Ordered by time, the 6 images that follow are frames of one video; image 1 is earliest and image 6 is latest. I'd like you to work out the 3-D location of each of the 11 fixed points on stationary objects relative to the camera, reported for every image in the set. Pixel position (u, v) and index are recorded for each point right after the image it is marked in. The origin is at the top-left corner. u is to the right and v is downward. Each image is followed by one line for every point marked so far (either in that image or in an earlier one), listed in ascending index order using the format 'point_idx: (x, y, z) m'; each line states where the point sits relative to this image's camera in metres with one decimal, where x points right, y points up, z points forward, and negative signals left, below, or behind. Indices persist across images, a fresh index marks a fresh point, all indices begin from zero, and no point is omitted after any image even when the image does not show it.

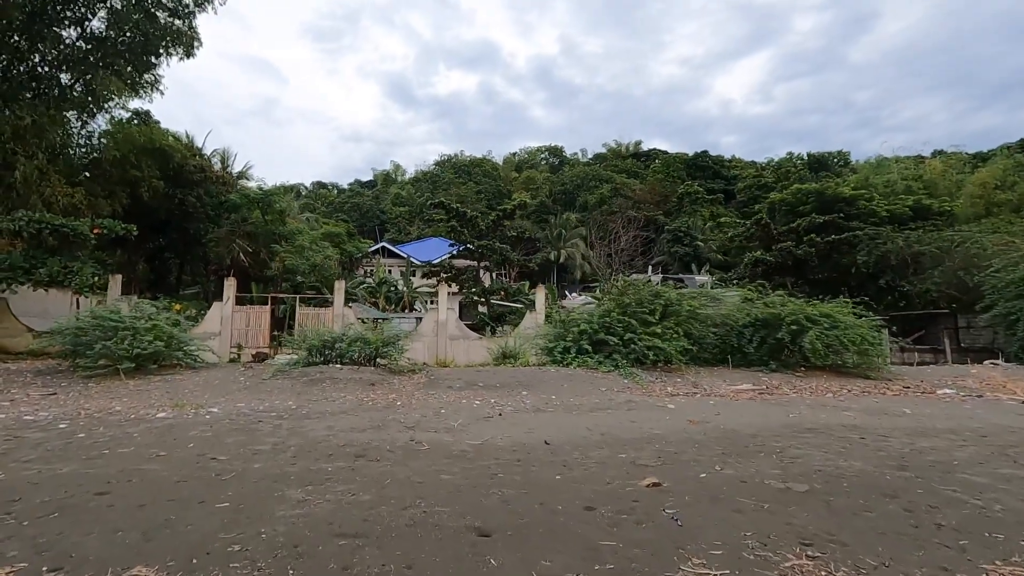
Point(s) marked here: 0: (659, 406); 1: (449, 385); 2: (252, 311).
0: (+2.1, -1.7, +7.6) m
1: (-1.1, -1.7, +9.4) m
2: (-7.2, -0.6, +14.8) m
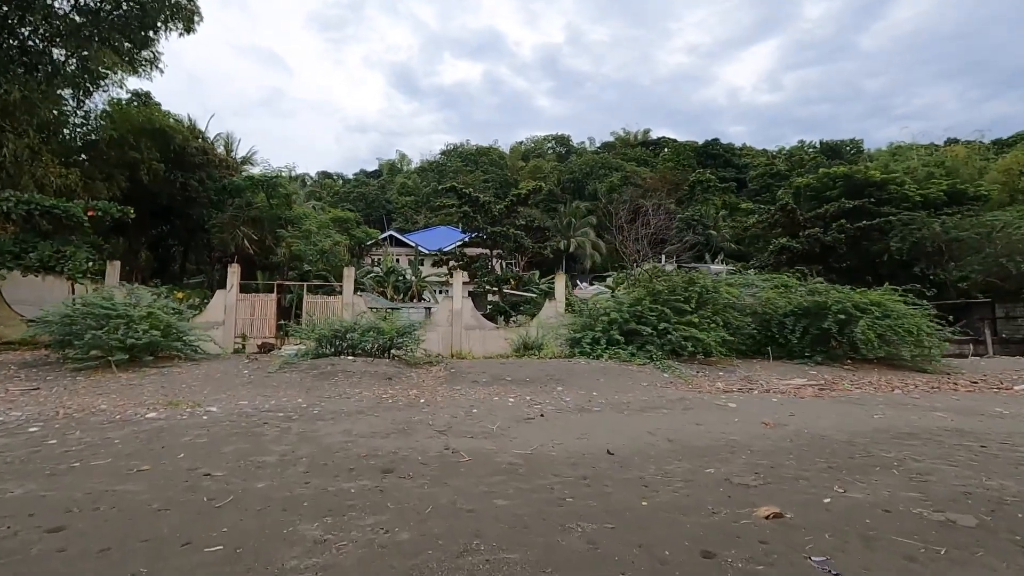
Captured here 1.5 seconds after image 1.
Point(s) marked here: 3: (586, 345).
0: (+2.6, -1.5, +6.7) m
1: (-0.6, -1.5, +8.5) m
2: (-6.6, -0.3, +13.9) m
3: (+1.7, -1.3, +11.9) m
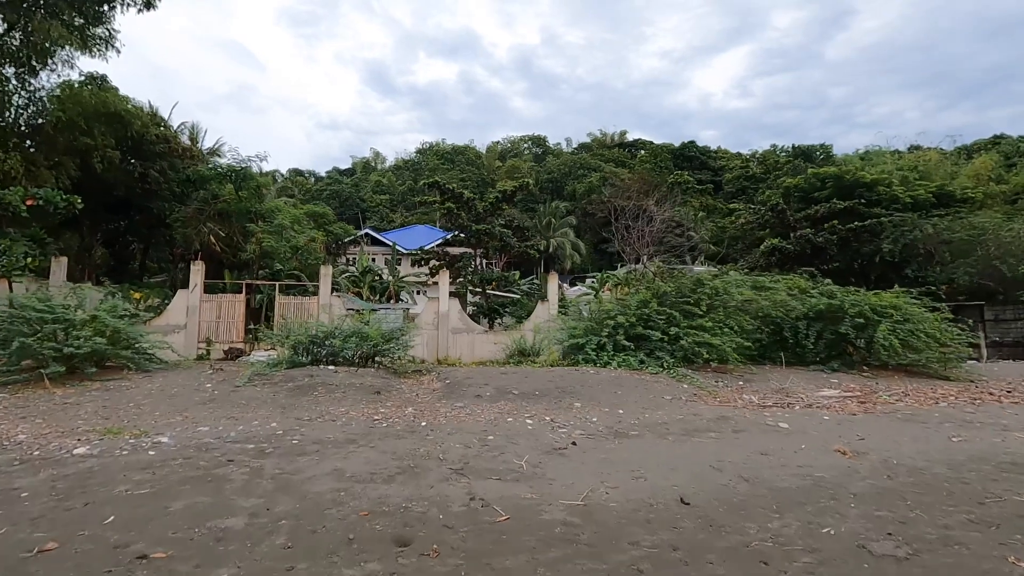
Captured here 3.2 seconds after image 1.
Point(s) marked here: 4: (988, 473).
0: (+2.8, -1.5, +5.8) m
1: (-0.5, -1.5, +7.4) m
2: (-6.8, -0.3, +12.6) m
3: (+1.6, -1.3, +11.0) m
4: (+3.8, -1.5, +4.2) m
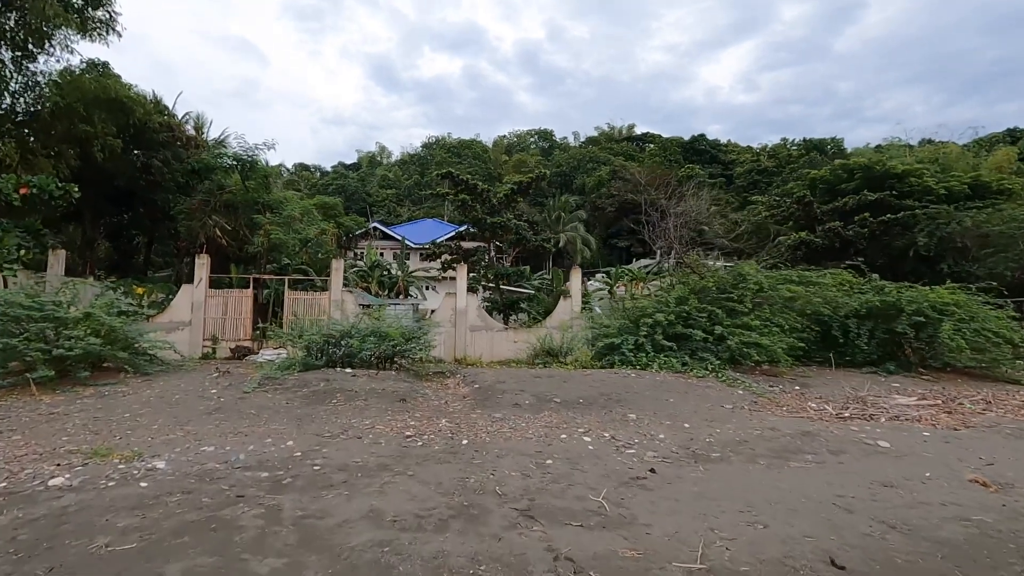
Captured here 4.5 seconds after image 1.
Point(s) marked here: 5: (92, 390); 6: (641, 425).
0: (+3.3, -1.4, +4.9) m
1: (0.0, -1.4, +6.6) m
2: (-6.2, -0.2, +11.8) m
3: (+2.2, -1.2, +10.1) m
4: (+4.2, -1.4, +3.4) m
5: (-5.2, -1.3, +6.7) m
6: (+1.3, -1.4, +5.6) m
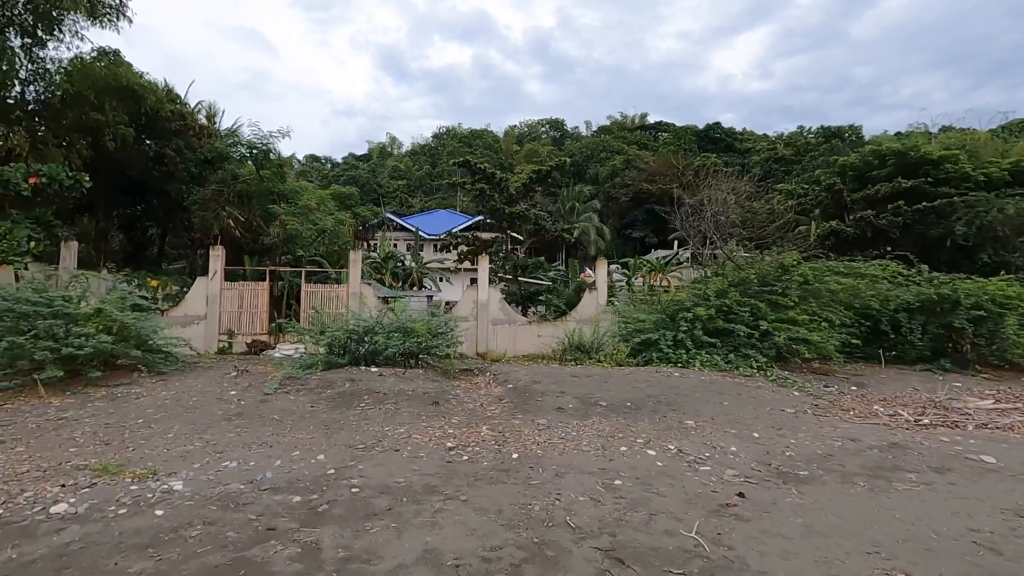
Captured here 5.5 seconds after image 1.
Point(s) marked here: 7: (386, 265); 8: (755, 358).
0: (+3.7, -1.4, +4.3) m
1: (+0.5, -1.3, +6.1) m
2: (-5.6, 0.0, +11.4) m
3: (+2.7, -1.1, +9.5) m
4: (+4.7, -1.4, +2.8) m
5: (-4.8, -1.2, +6.2) m
6: (+1.8, -1.4, +5.0) m
7: (-4.6, +0.9, +20.0) m
8: (+4.1, -1.2, +9.0) m
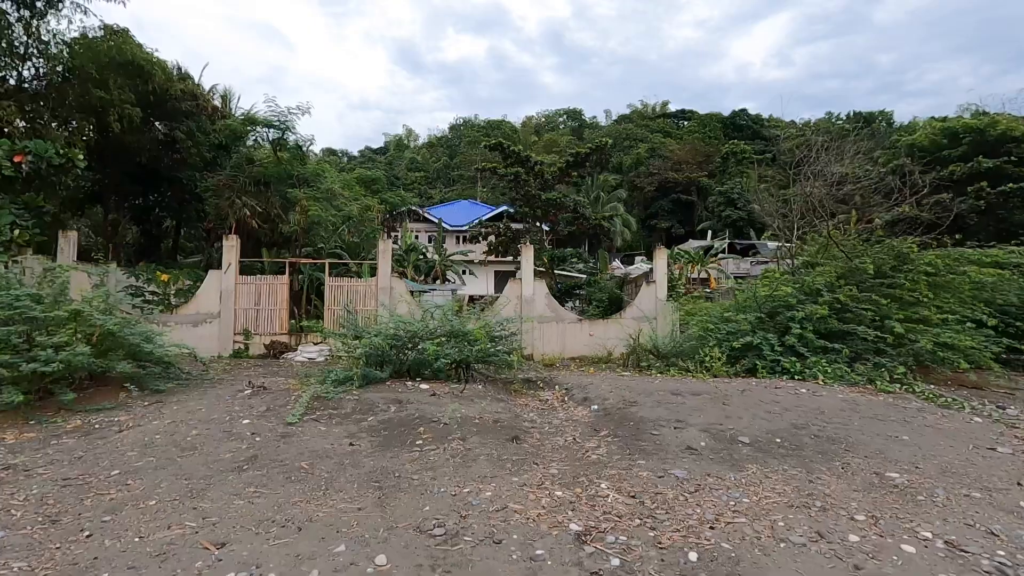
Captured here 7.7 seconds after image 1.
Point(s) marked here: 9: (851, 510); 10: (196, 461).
0: (+4.6, -1.4, +2.6) m
1: (+1.4, -1.3, +4.4) m
2: (-4.6, +0.1, +9.9) m
3: (+3.7, -1.0, +7.8) m
4: (+5.5, -1.4, +1.0) m
5: (-3.8, -1.2, +4.7) m
6: (+2.7, -1.3, +3.3) m
7: (-3.3, +1.1, +18.5) m
8: (+5.0, -1.1, +7.2) m
9: (+2.0, -1.3, +3.2) m
10: (-2.3, -1.3, +3.9) m
